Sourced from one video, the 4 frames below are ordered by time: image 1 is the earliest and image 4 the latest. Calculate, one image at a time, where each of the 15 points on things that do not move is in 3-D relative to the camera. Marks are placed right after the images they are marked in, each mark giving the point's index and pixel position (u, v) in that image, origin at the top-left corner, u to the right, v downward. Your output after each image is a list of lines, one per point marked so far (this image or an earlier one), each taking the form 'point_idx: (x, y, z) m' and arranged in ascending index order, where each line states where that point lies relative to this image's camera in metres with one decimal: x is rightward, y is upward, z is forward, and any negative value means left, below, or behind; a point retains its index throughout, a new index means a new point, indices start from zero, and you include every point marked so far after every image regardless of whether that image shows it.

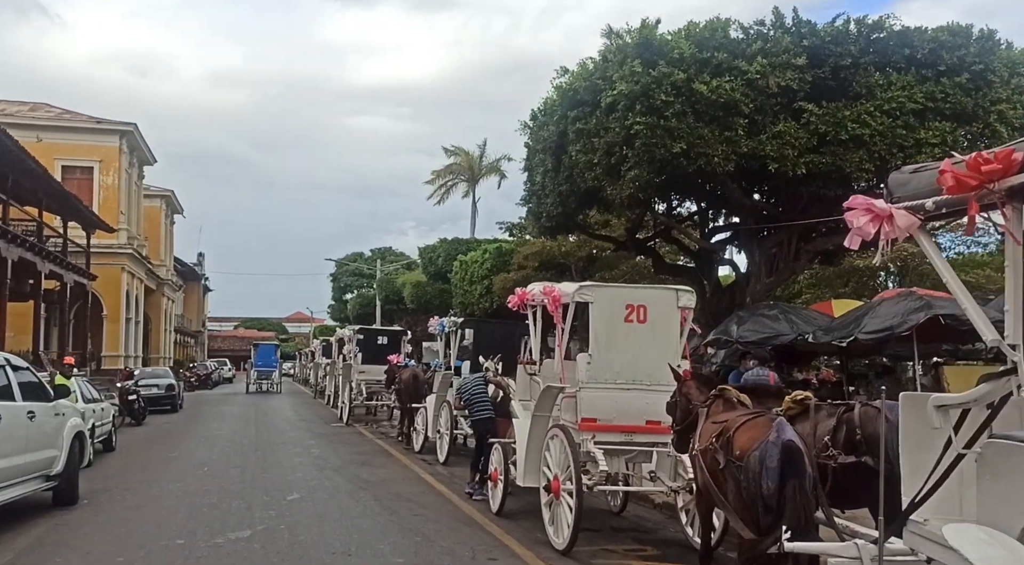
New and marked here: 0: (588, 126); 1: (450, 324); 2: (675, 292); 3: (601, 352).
0: (+1.4, +3.0, +17.7) m
1: (-1.2, -0.8, +17.5) m
2: (+1.7, -0.1, +9.6) m
3: (+0.9, -0.7, +9.4) m
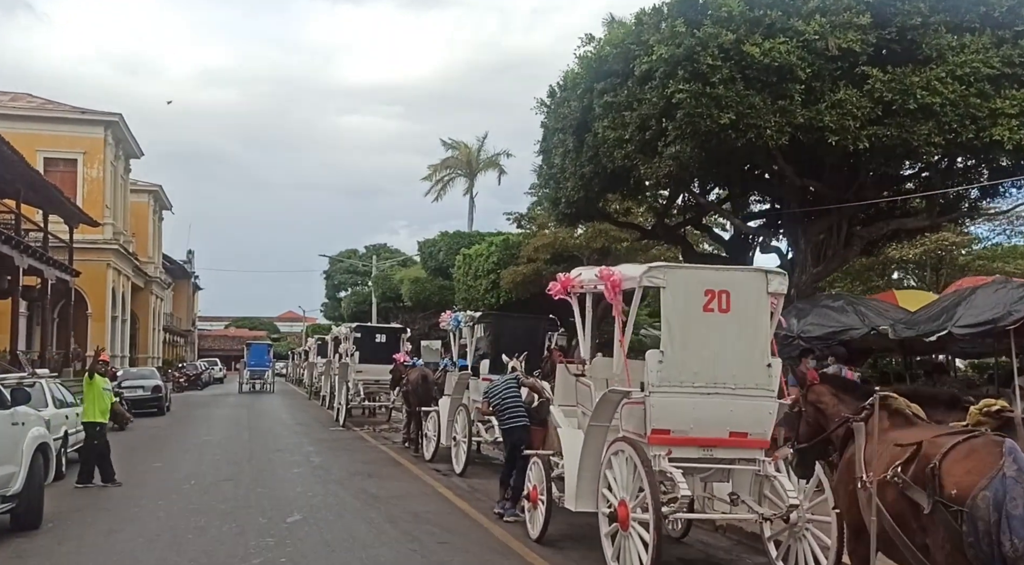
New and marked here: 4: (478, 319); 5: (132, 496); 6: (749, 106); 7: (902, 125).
0: (+1.8, +3.1, +15.9) m
1: (-0.8, -0.6, +15.7) m
2: (+2.1, +0.1, +7.8) m
3: (+1.3, -0.5, +7.7) m
4: (-0.6, -0.6, +15.4) m
5: (-5.4, -3.0, +13.2) m
6: (+3.5, +2.6, +13.6) m
7: (+5.7, +2.3, +13.7) m
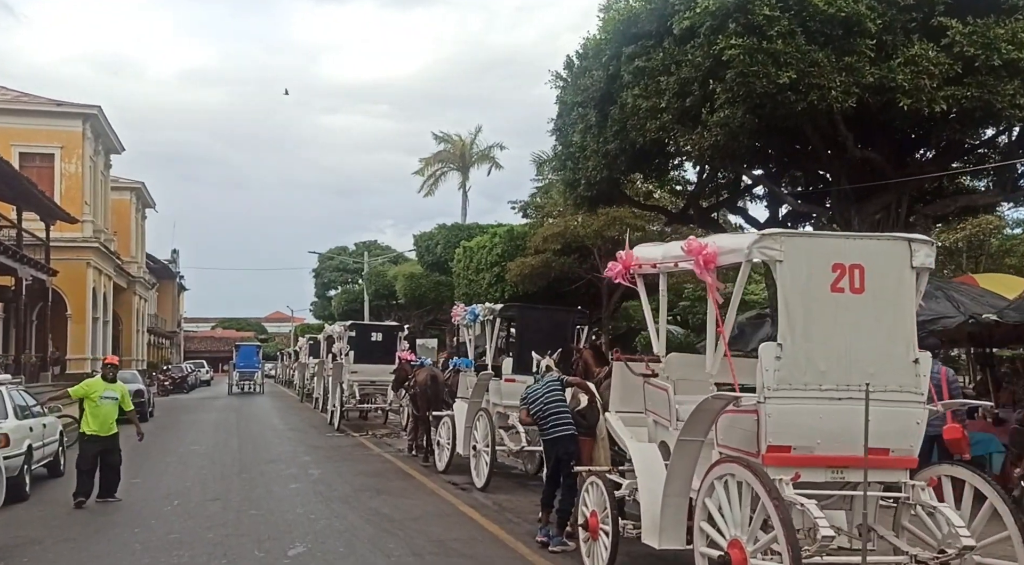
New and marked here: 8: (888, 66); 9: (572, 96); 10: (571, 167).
0: (+2.1, +3.3, +14.1) m
1: (-0.4, -0.4, +13.9) m
2: (+2.6, +0.3, +6.1) m
3: (+1.8, -0.4, +5.9) m
4: (-0.2, -0.4, +13.6) m
5: (-5.0, -2.9, +11.4) m
6: (+3.8, +2.8, +11.9) m
7: (+6.1, +2.6, +12.0) m
8: (+4.8, +2.8, +11.9) m
9: (+1.1, +3.5, +17.5) m
10: (+1.2, +2.3, +18.5) m
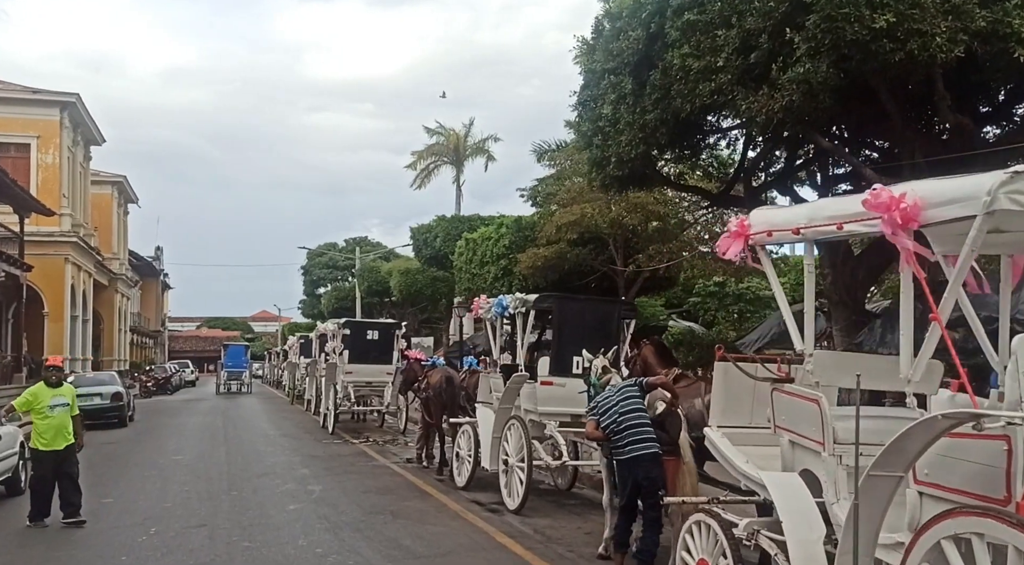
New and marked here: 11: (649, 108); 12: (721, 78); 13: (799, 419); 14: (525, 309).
0: (+2.5, +3.5, +12.2) m
1: (0.0, -0.3, +12.0) m
2: (+3.1, +0.4, +4.1) m
3: (+2.4, -0.2, +4.0) m
4: (+0.2, -0.2, +11.7) m
5: (-4.5, -2.8, +9.4) m
6: (+4.3, +3.0, +10.0) m
7: (+6.6, +2.7, +10.1) m
8: (+5.3, +3.0, +10.1) m
9: (+1.5, +3.7, +15.5) m
10: (+1.5, +2.5, +16.5) m
11: (+2.1, +2.7, +14.5) m
12: (+2.7, +2.7, +12.0) m
13: (+1.7, -0.8, +5.5) m
14: (+0.2, -0.3, +11.8) m
